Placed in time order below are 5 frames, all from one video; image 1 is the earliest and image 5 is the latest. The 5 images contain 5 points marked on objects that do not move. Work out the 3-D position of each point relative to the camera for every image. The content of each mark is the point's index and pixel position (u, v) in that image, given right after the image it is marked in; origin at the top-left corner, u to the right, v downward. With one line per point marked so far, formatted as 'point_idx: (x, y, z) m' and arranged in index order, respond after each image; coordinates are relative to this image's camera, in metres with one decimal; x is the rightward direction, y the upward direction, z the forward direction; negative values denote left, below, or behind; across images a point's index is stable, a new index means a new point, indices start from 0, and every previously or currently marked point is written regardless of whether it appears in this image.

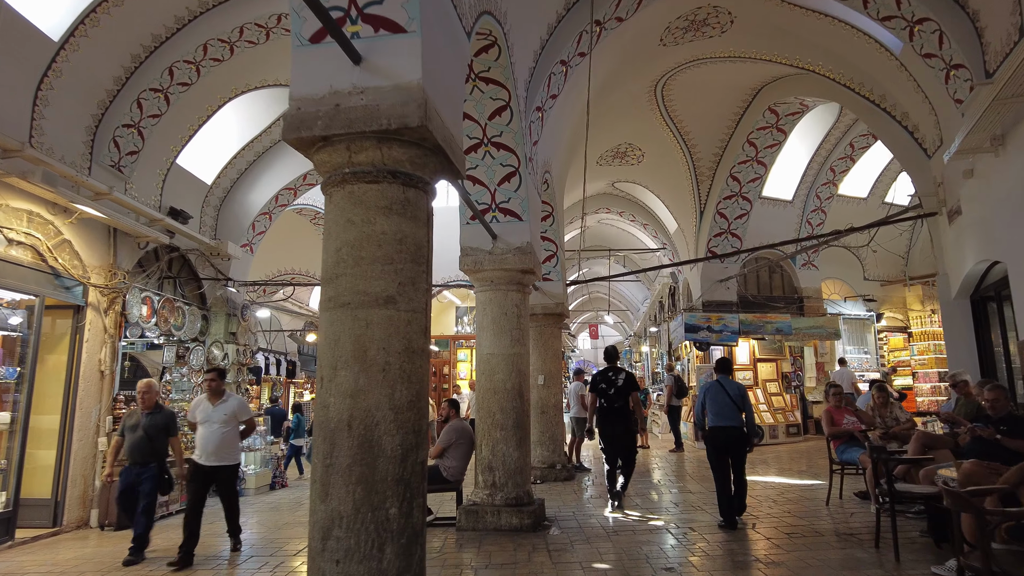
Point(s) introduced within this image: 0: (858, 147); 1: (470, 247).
0: (+5.7, +2.3, +11.2) m
1: (-0.3, +0.3, +5.5) m
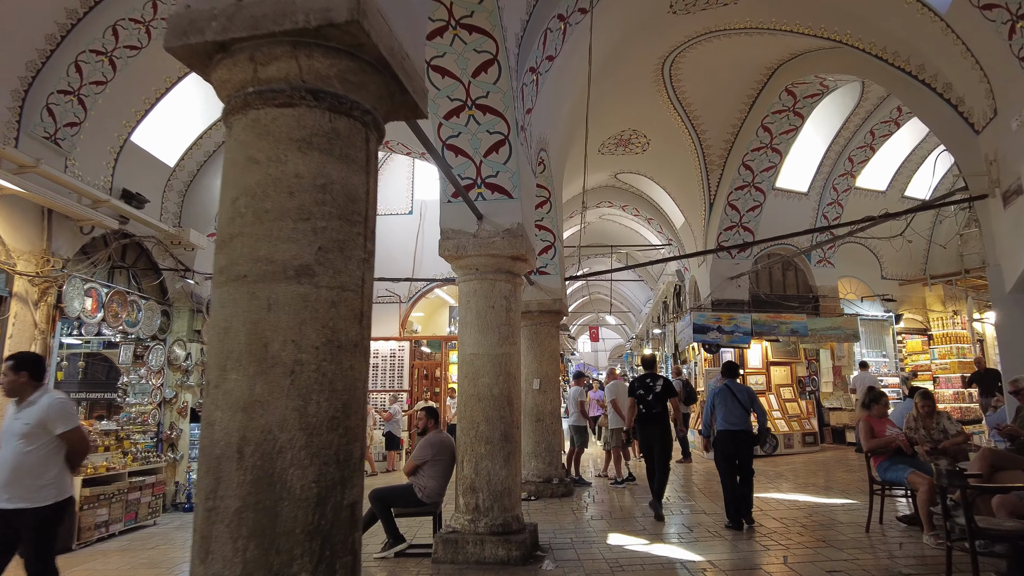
0: (+5.6, +2.3, +10.5) m
1: (-0.4, +0.4, +4.8) m
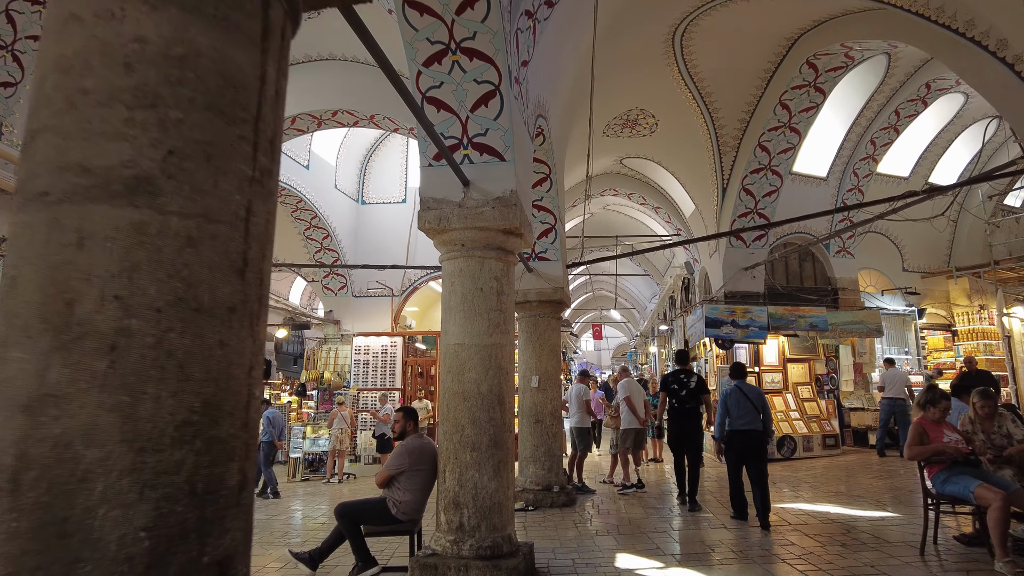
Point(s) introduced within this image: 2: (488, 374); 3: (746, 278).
0: (+5.6, +2.4, +9.7) m
1: (-0.5, +0.5, +4.1) m
2: (-0.1, -0.5, +3.9) m
3: (+3.4, +0.1, +9.9) m
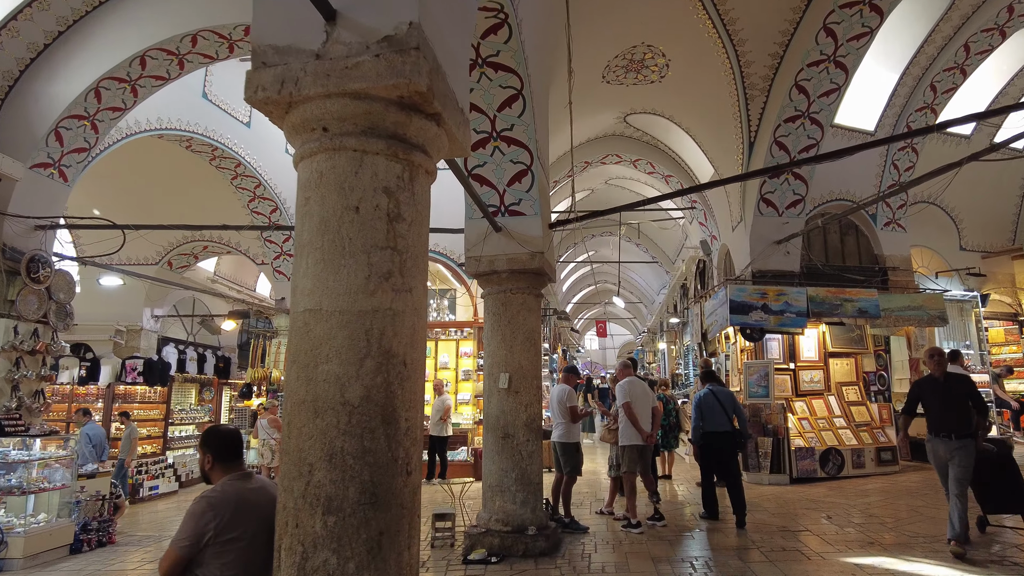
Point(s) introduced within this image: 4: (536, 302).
0: (+5.3, +2.7, +7.9) m
1: (-0.8, +0.8, +2.2) m
2: (-0.4, -0.2, +2.1) m
3: (+3.1, +0.4, +8.1) m
4: (+0.2, -0.1, +5.2) m
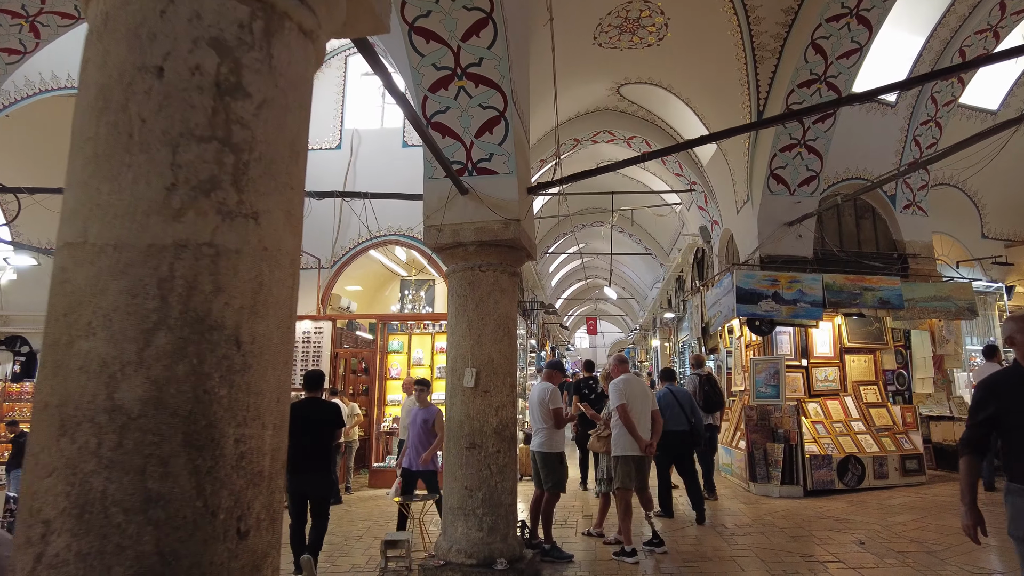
0: (+5.1, +2.8, +7.0) m
1: (-0.9, +0.9, +1.3) m
2: (-0.6, -0.1, +1.2) m
3: (+2.9, +0.5, +7.2) m
4: (0.0, 0.0, +4.2) m
